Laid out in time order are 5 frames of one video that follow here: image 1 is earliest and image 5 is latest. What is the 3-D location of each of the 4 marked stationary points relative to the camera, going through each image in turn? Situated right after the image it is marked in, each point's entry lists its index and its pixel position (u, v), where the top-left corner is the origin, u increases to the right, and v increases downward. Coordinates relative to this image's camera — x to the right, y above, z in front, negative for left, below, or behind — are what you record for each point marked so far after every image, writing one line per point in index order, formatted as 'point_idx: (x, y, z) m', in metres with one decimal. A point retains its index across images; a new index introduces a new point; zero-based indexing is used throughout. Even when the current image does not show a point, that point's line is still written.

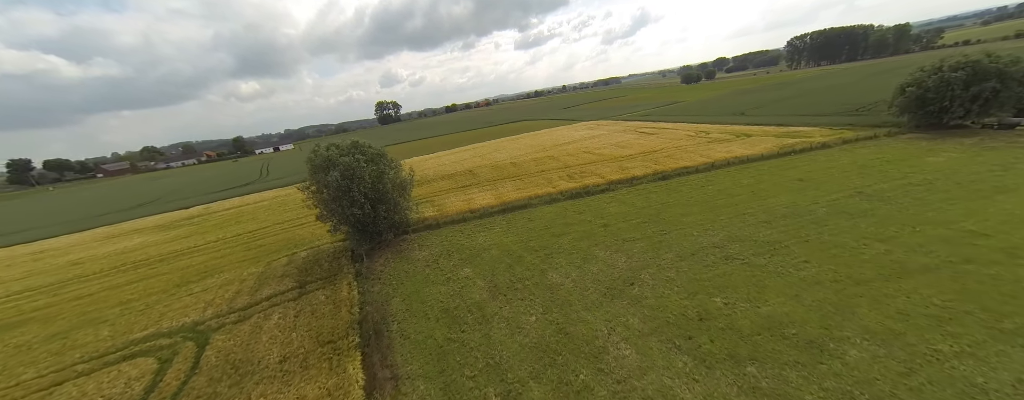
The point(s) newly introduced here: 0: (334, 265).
0: (-11.1, -4.1, +16.1) m
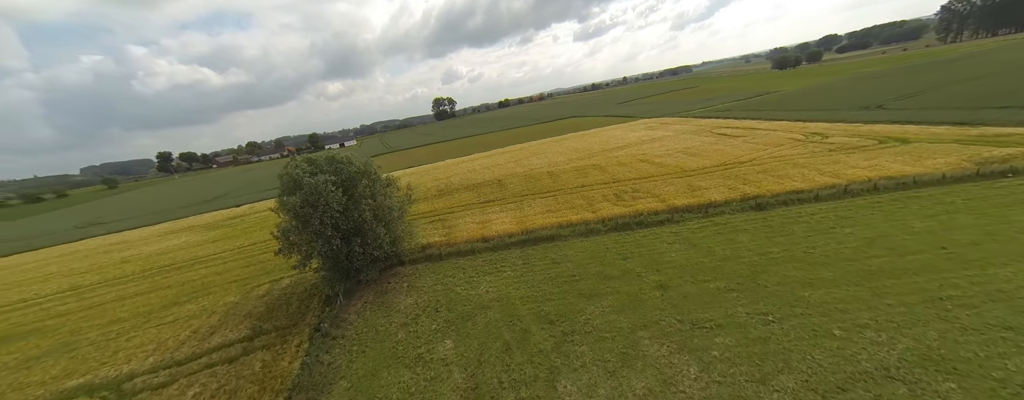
0: (-10.8, -5.6, +13.2) m
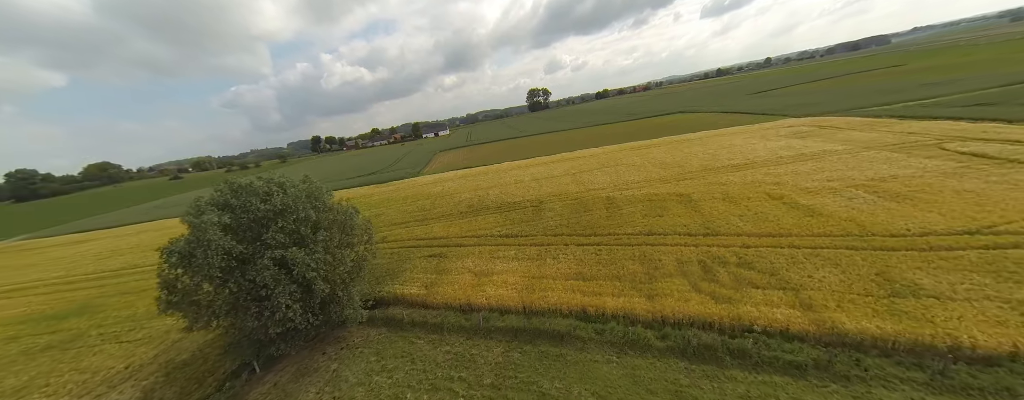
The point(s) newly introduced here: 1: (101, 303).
0: (-12.6, -7.2, +10.6) m
1: (-28.5, -7.1, +17.9) m
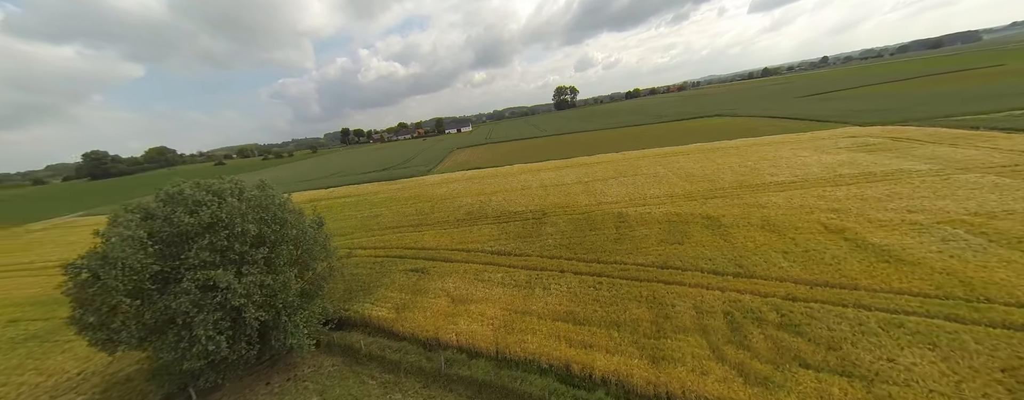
0: (-14.0, -7.4, +9.7) m
1: (-29.2, -6.4, +18.2) m
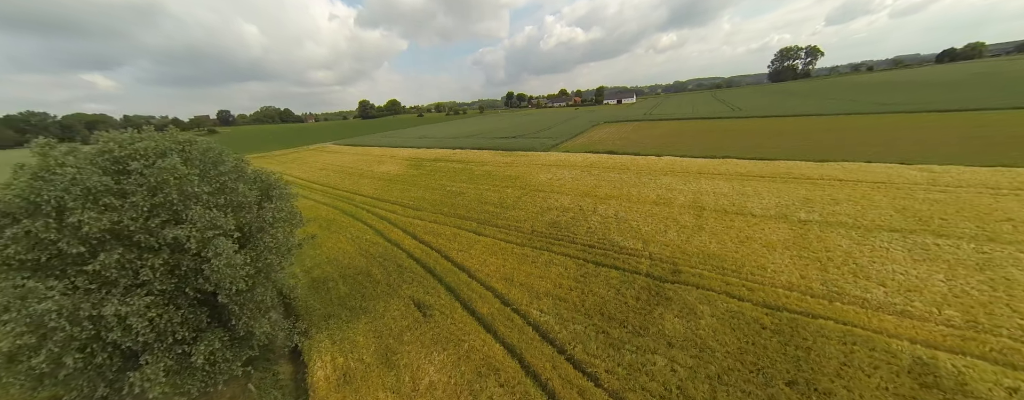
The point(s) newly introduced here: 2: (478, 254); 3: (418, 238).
0: (-14.4, -5.6, +9.6) m
1: (-22.7, -0.6, +24.1) m
2: (-1.9, -2.9, +13.9) m
3: (-5.9, -2.3, +16.3) m
